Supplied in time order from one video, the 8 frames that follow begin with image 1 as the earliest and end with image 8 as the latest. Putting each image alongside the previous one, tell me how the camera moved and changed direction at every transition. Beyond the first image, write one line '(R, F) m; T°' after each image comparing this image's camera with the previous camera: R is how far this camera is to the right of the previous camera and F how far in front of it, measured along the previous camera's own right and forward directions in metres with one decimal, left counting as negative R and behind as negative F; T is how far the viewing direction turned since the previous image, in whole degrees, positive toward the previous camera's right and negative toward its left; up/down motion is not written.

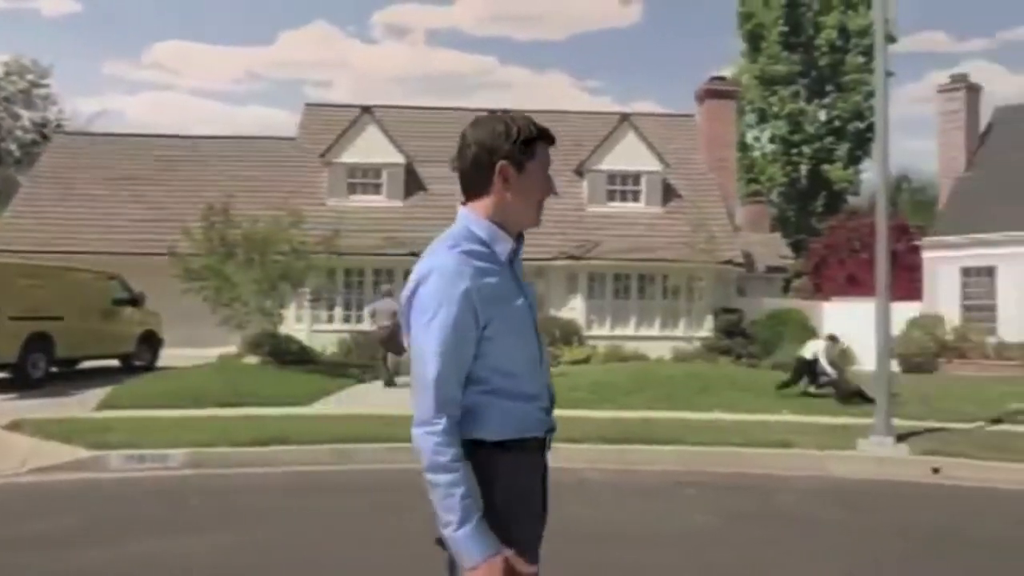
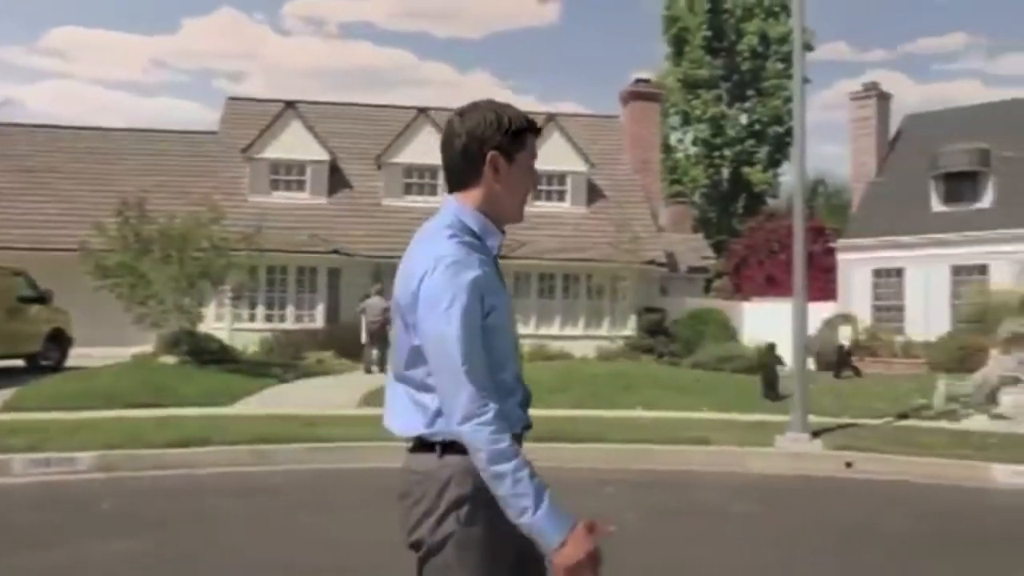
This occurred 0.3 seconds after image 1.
(-0.7, 0.0) m; +5°
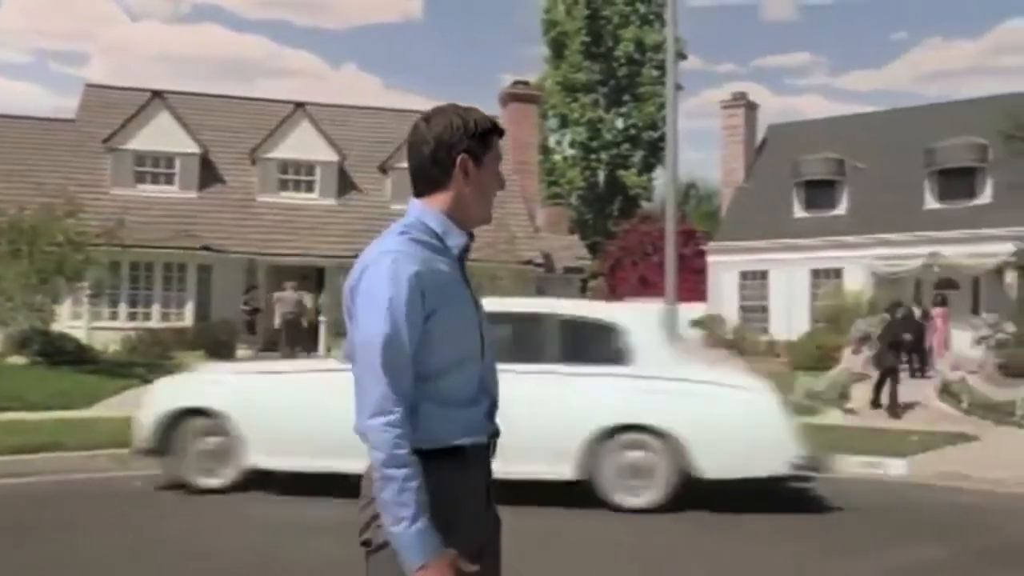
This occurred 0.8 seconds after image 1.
(-1.7, +0.2) m; +10°
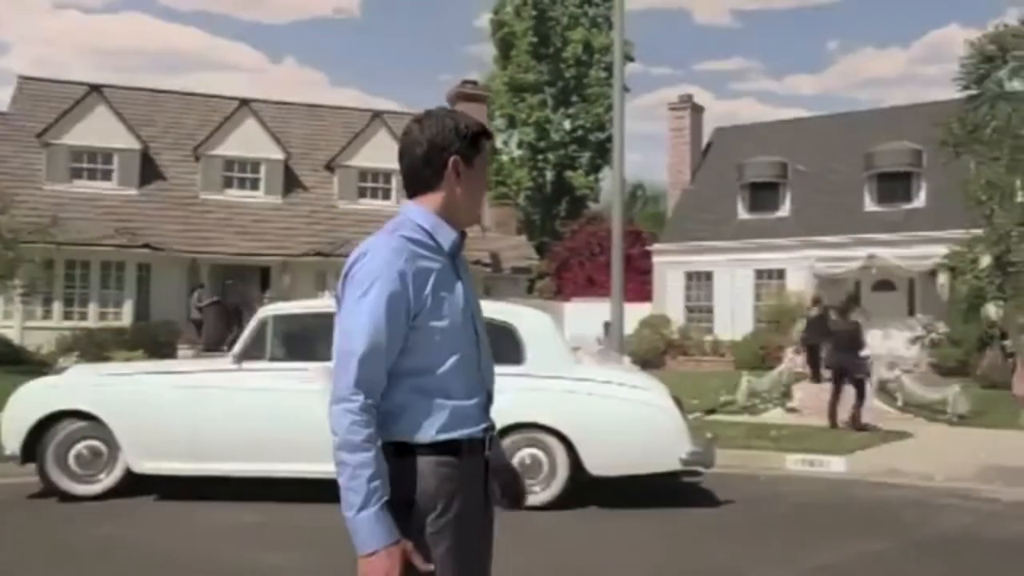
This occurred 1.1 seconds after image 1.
(-0.4, 0.0) m; +4°
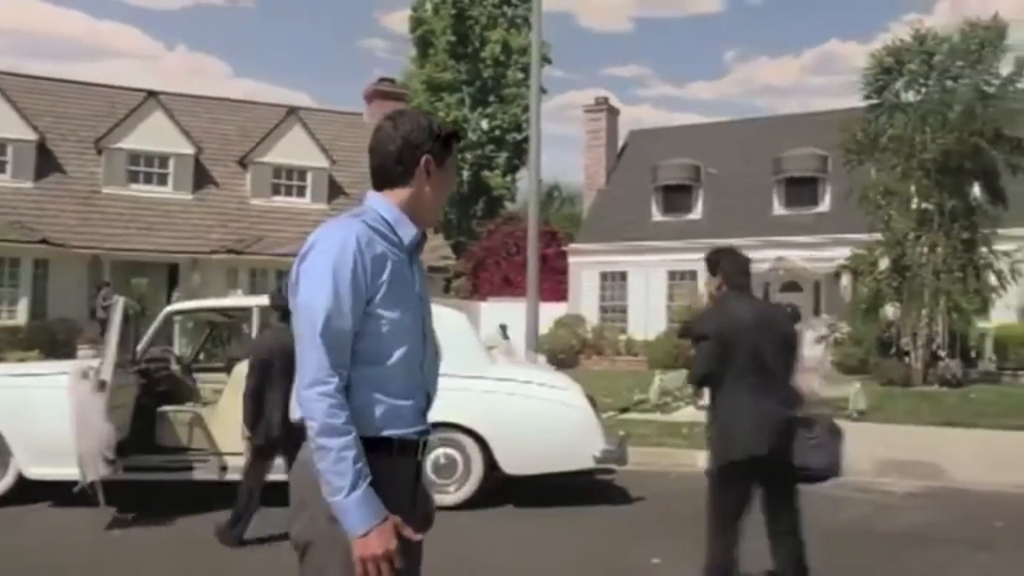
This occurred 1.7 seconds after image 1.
(0.0, -0.1) m; +4°
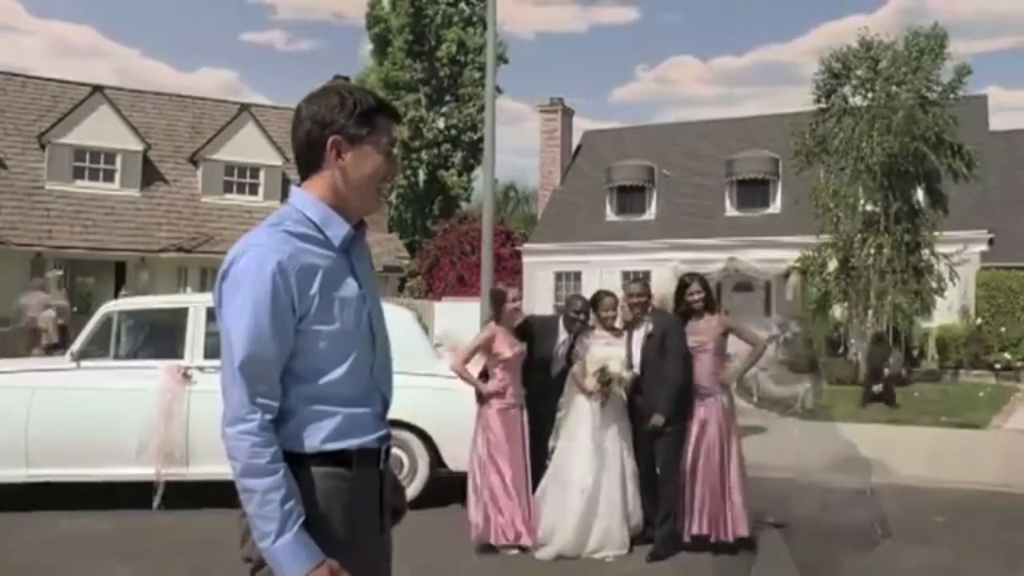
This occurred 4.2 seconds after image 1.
(0.0, 0.0) m; +2°
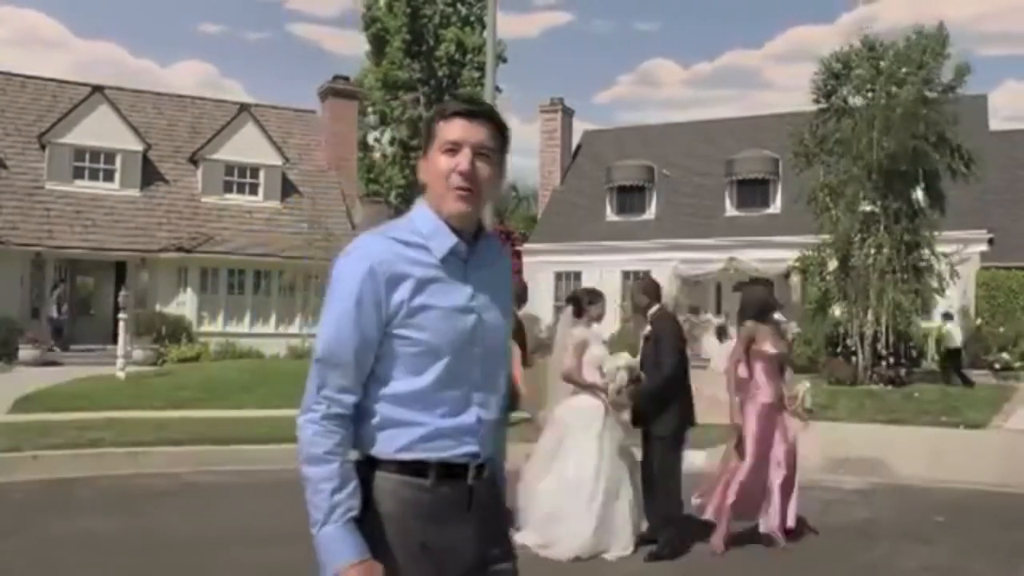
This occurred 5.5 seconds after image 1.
(0.0, 0.0) m; 0°
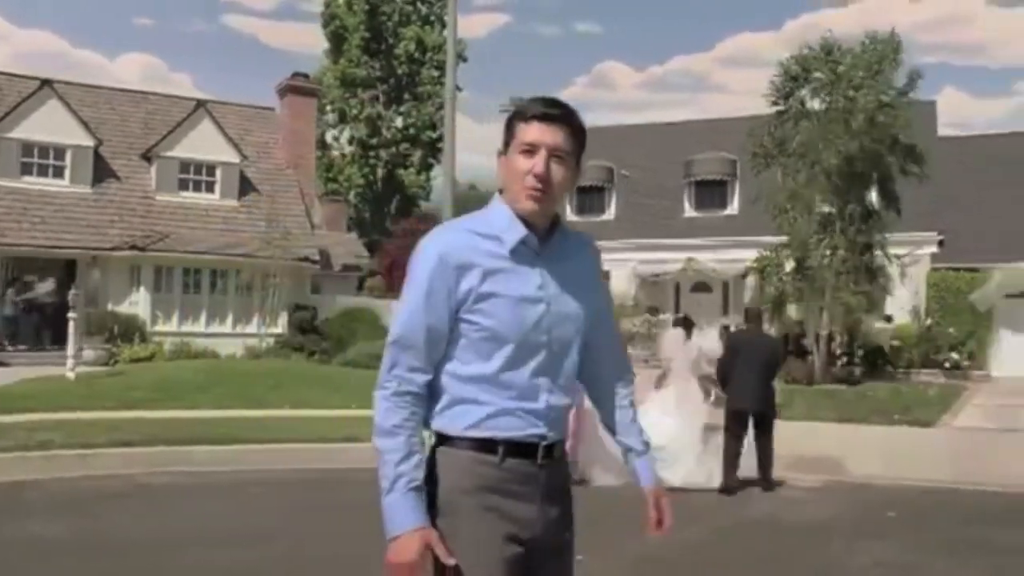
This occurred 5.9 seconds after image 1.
(0.0, 0.0) m; +2°
